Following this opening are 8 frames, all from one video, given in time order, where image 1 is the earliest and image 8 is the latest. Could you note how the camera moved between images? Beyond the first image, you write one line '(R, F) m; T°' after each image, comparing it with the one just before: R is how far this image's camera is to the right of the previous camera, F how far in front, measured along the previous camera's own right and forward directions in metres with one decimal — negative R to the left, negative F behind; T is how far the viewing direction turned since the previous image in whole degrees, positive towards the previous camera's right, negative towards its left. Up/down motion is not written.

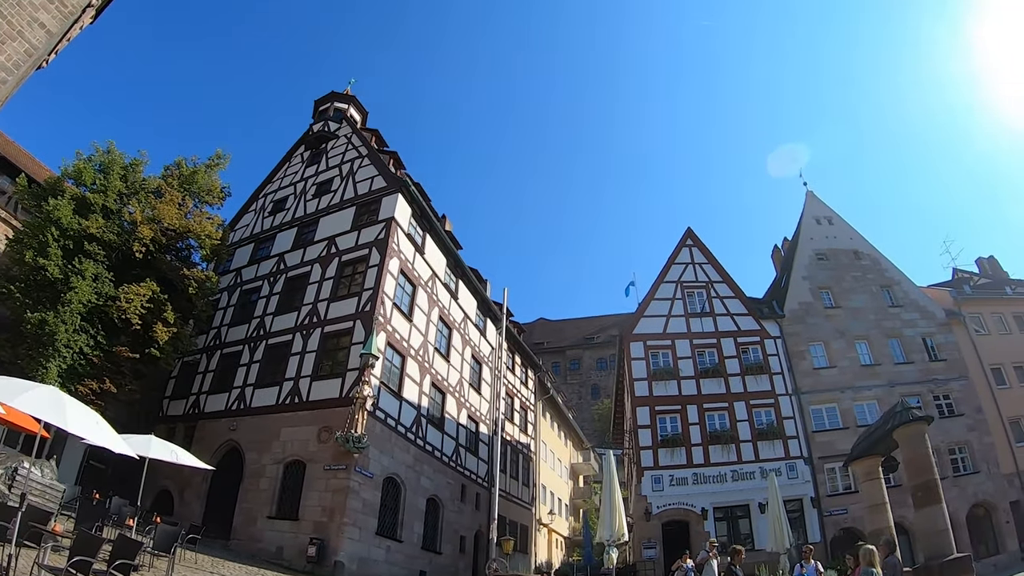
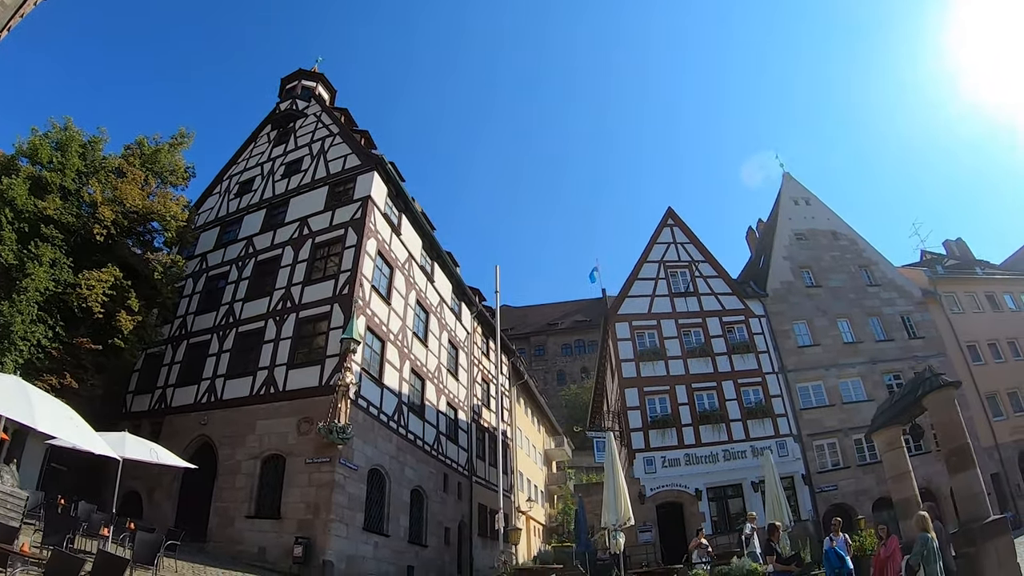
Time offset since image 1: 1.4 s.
(-0.8, +0.7) m; +4°
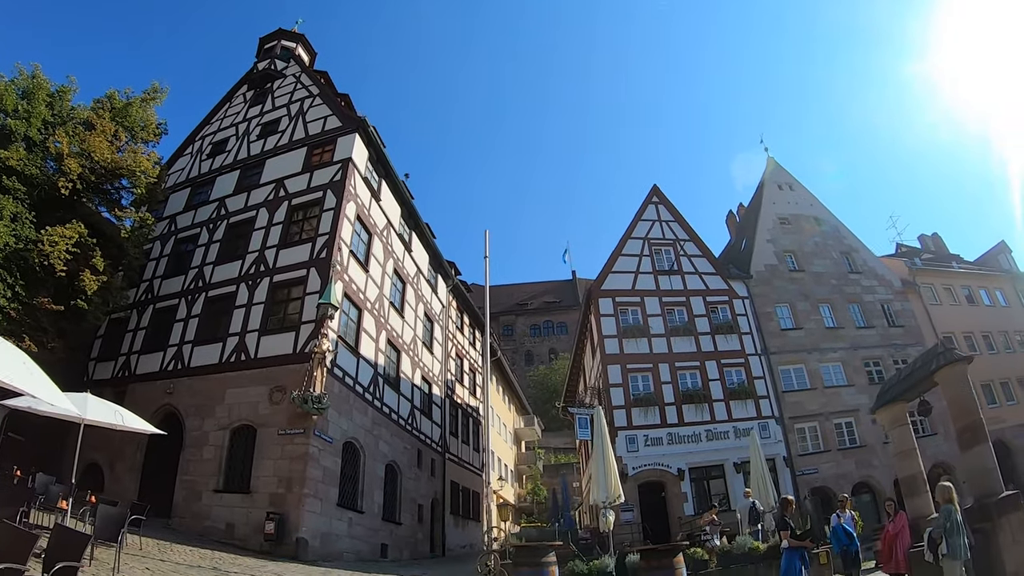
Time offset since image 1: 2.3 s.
(-0.5, +0.7) m; +3°
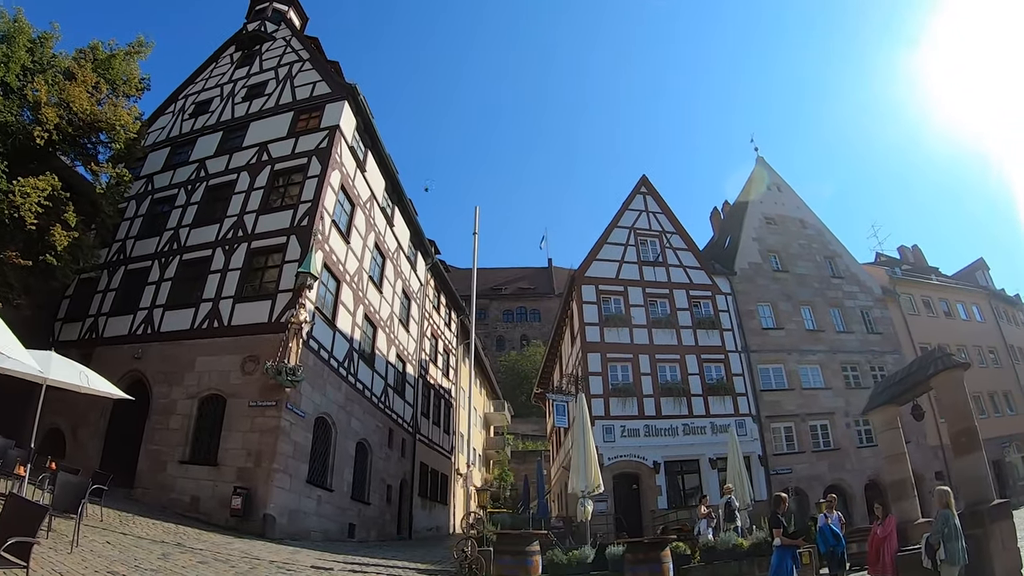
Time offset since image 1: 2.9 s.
(-0.3, +0.4) m; +2°
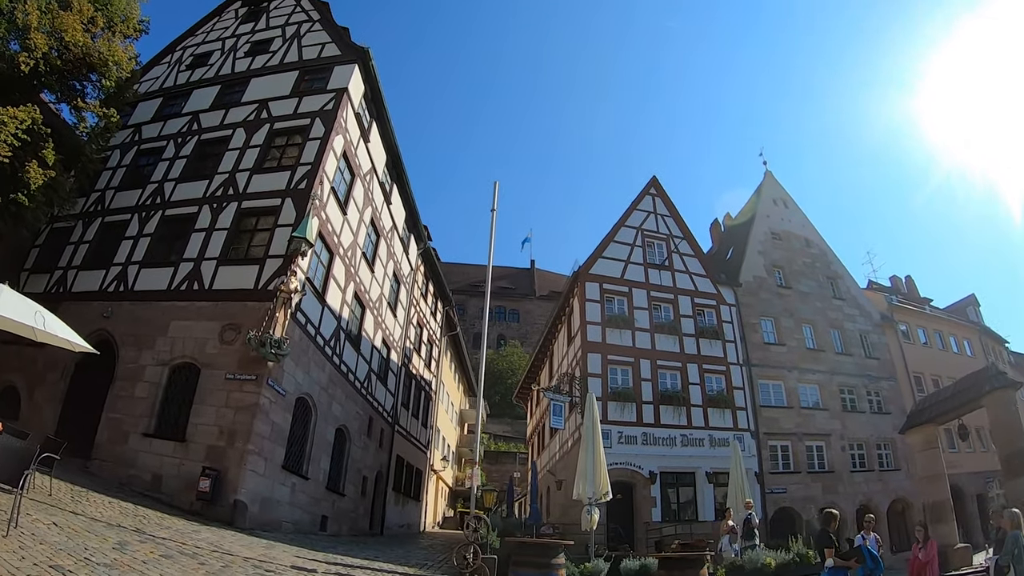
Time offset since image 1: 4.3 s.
(-0.7, +1.1) m; +2°
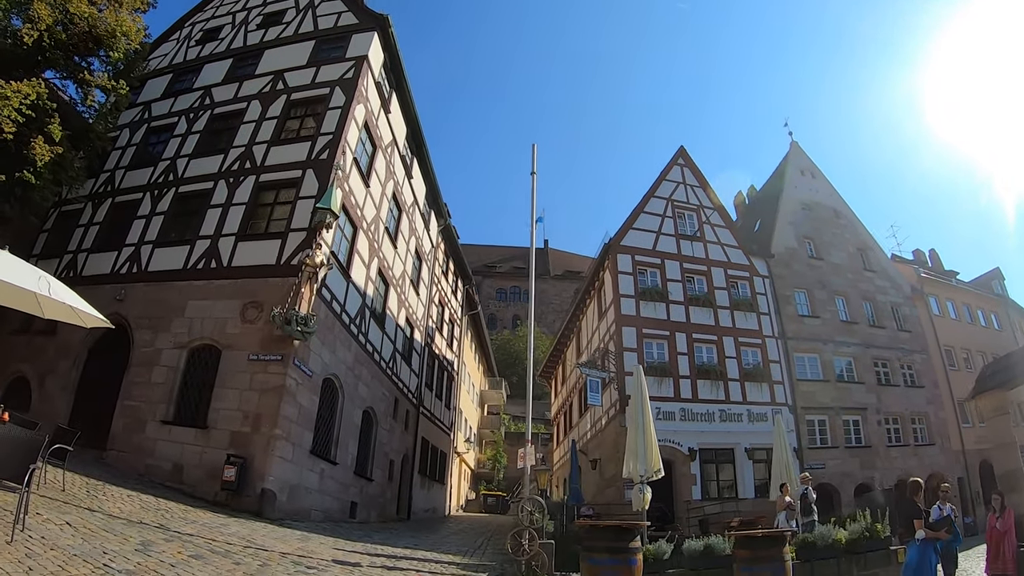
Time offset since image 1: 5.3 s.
(-0.5, +0.8) m; -1°
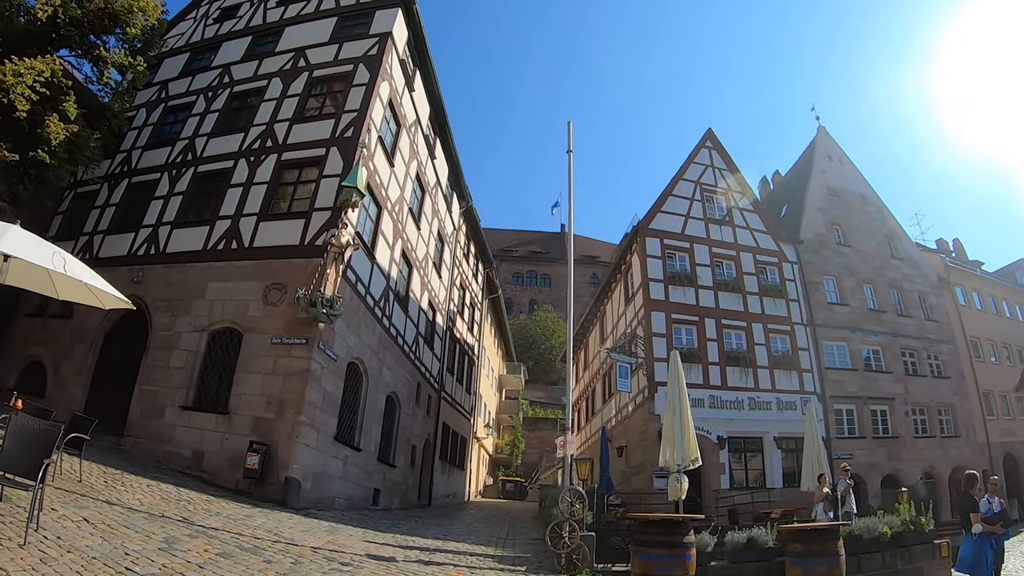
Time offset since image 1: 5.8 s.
(-0.3, +0.5) m; -1°
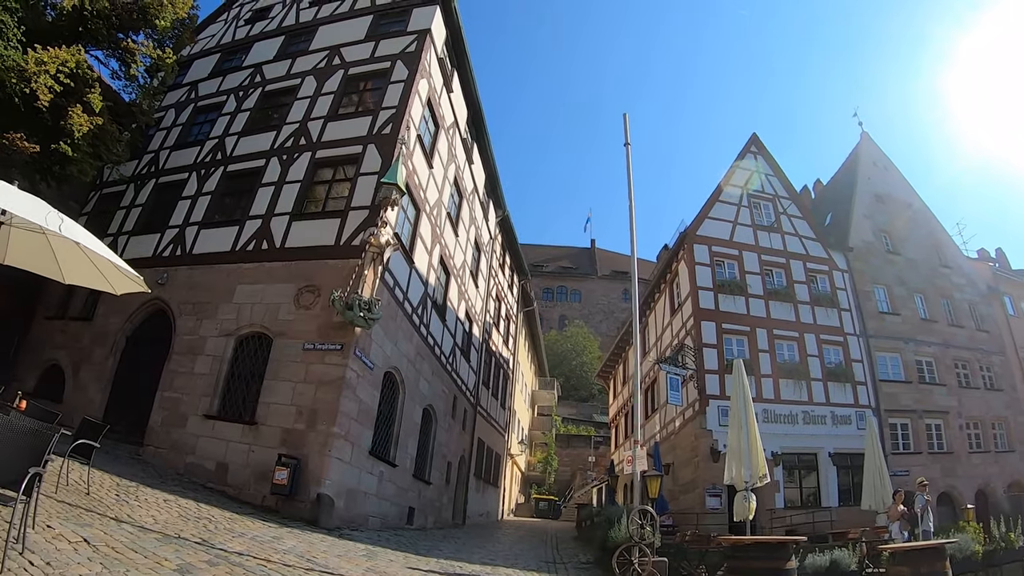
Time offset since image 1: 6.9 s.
(-0.3, +0.9) m; -2°
